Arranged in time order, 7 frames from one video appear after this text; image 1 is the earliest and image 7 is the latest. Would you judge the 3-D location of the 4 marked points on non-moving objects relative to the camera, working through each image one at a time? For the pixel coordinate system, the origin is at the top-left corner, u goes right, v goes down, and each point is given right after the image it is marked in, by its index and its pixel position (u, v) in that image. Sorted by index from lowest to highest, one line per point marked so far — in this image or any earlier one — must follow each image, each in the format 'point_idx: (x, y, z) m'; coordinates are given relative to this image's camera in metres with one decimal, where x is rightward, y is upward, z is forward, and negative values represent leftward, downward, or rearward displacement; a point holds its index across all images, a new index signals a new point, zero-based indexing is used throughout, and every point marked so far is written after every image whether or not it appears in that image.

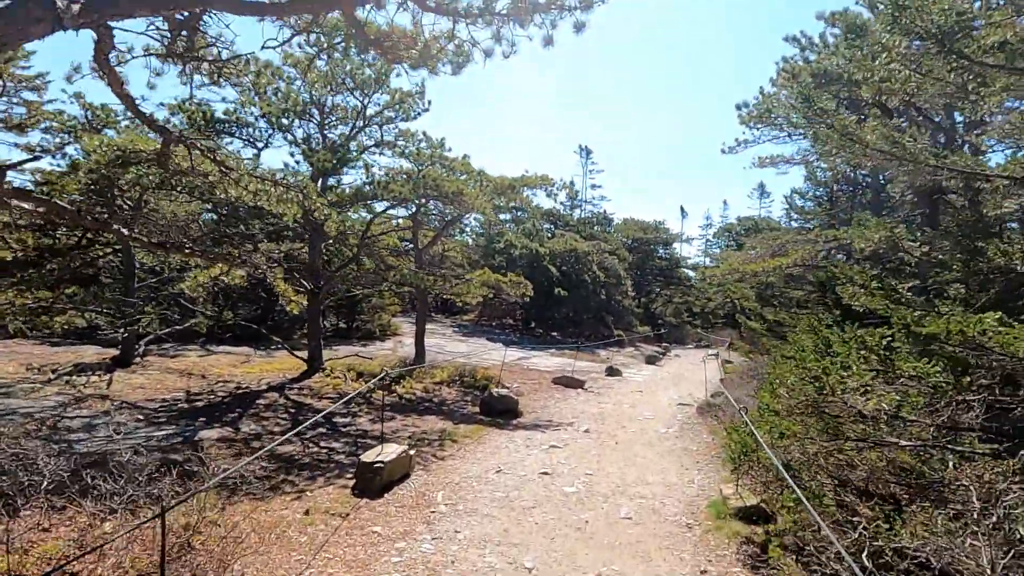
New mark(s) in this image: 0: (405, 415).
0: (-1.3, -1.6, +8.2) m
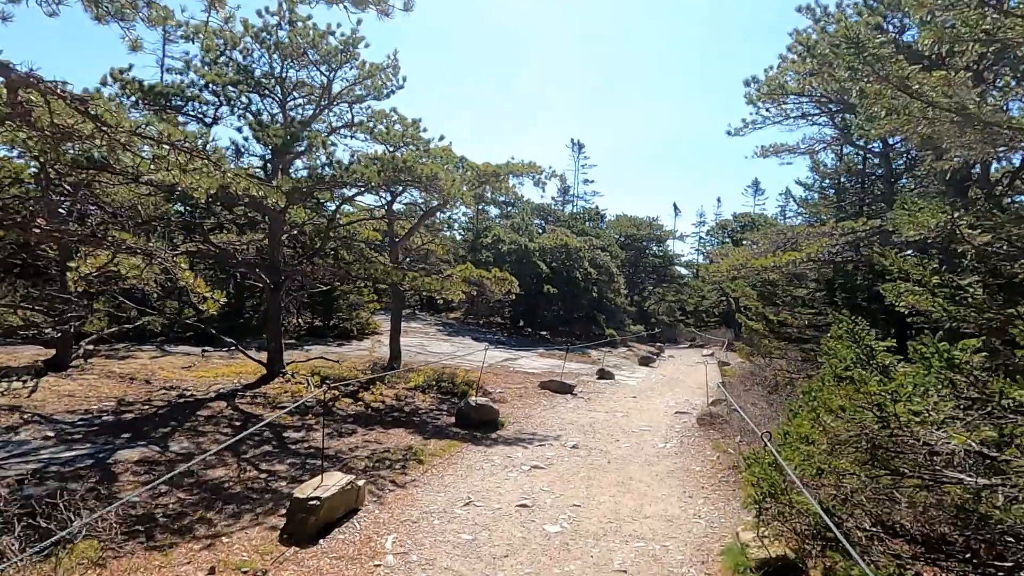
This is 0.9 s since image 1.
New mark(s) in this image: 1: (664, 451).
0: (-1.6, -1.5, +7.2) m
1: (+1.7, -1.8, +7.3) m
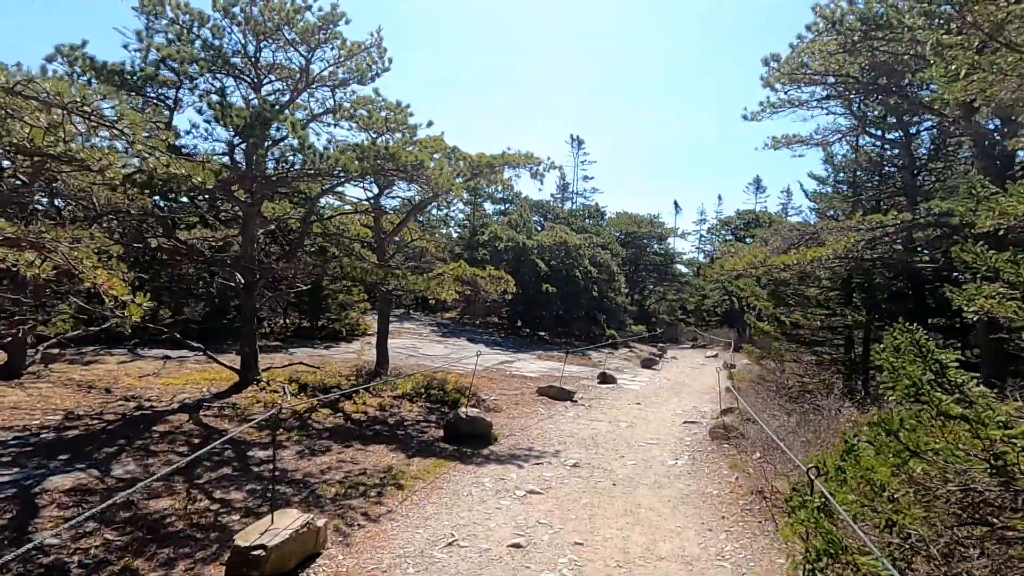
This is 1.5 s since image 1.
0: (-1.6, -1.5, +6.5) m
1: (+1.6, -1.8, +6.5) m
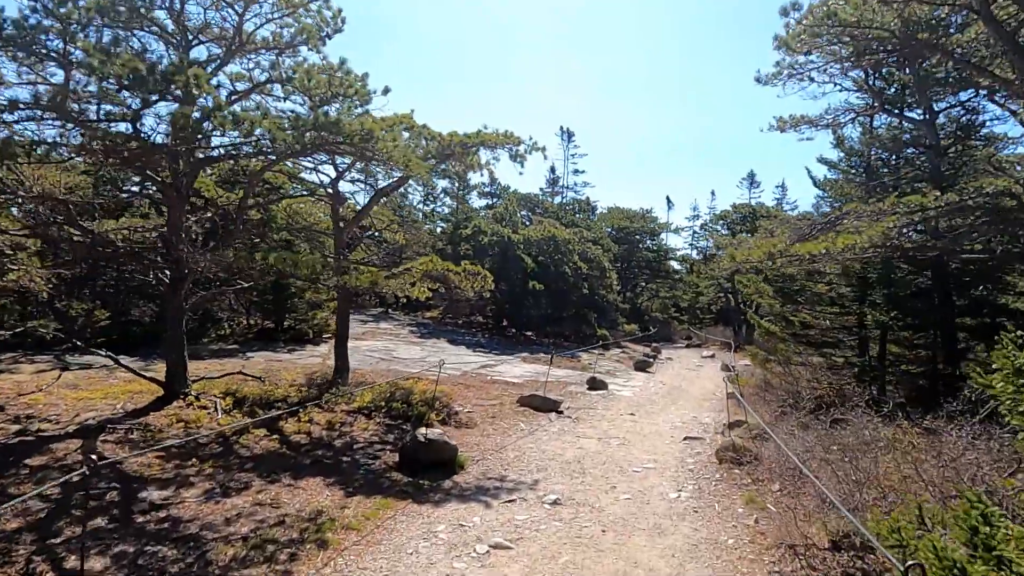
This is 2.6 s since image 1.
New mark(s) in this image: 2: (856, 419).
0: (-1.9, -1.5, +5.2) m
1: (+1.3, -1.7, +5.3) m
2: (+3.8, -1.5, +7.4) m
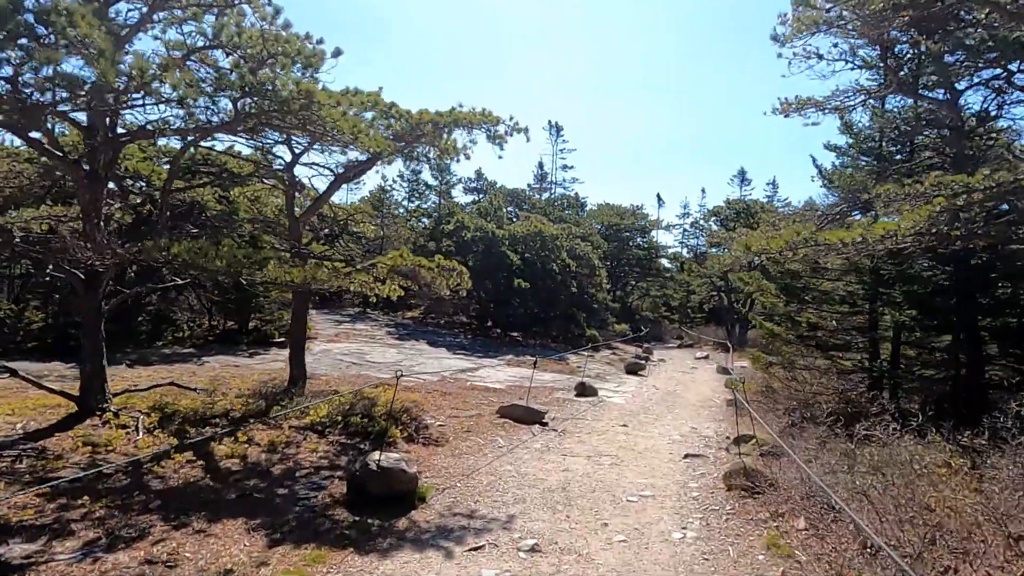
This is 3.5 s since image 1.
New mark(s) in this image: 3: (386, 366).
0: (-2.1, -1.5, +4.2) m
1: (+1.1, -1.7, +4.3) m
2: (+3.6, -1.4, +6.4) m
3: (-2.3, -1.4, +12.3) m
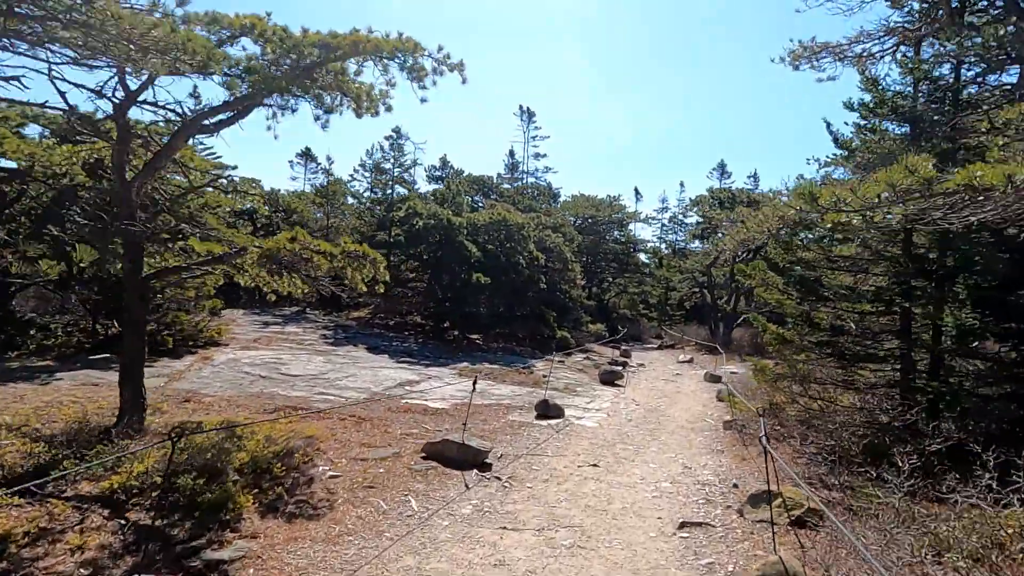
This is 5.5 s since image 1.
0: (-2.6, -1.4, +1.8) m
1: (+0.6, -1.7, +2.1) m
2: (+3.0, -1.4, +4.2) m
3: (-3.1, -1.4, +9.9) m
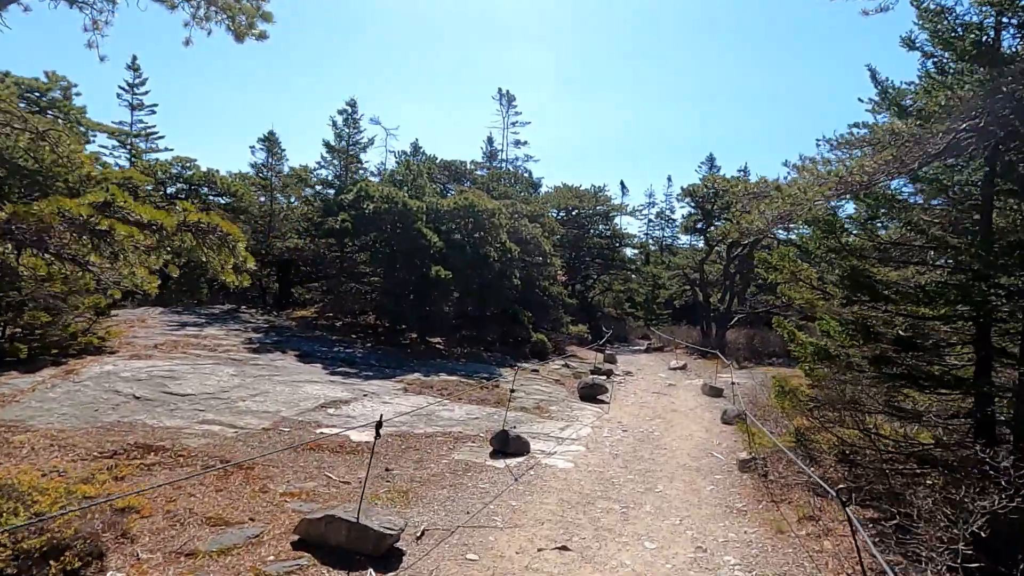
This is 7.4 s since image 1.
0: (-3.0, -1.4, -0.5) m
1: (+0.2, -1.6, -0.2) m
2: (+2.6, -1.3, +2.0) m
3: (-3.7, -1.3, +7.6) m
